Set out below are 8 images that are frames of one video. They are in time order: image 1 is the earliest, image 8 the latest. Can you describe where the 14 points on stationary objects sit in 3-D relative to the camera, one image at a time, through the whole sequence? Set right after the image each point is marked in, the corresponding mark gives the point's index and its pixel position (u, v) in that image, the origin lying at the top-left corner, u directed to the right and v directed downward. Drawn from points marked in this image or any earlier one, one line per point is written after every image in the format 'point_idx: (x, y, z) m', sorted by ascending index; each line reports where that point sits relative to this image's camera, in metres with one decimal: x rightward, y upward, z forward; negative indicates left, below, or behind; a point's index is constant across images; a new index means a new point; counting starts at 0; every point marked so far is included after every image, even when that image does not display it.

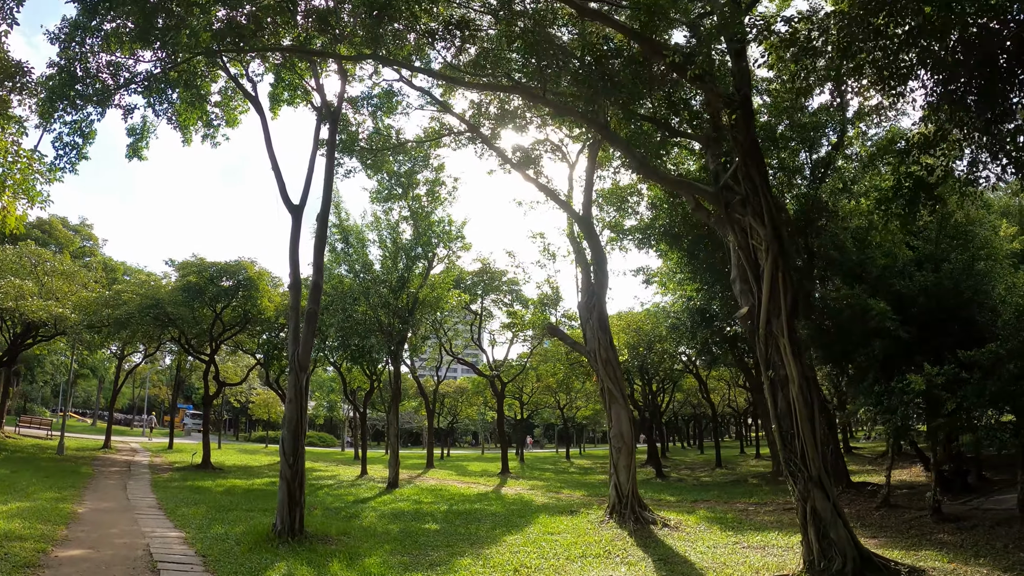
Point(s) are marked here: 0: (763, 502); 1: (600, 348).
0: (+6.8, -5.2, +16.1) m
1: (+1.8, -1.2, +12.7) m
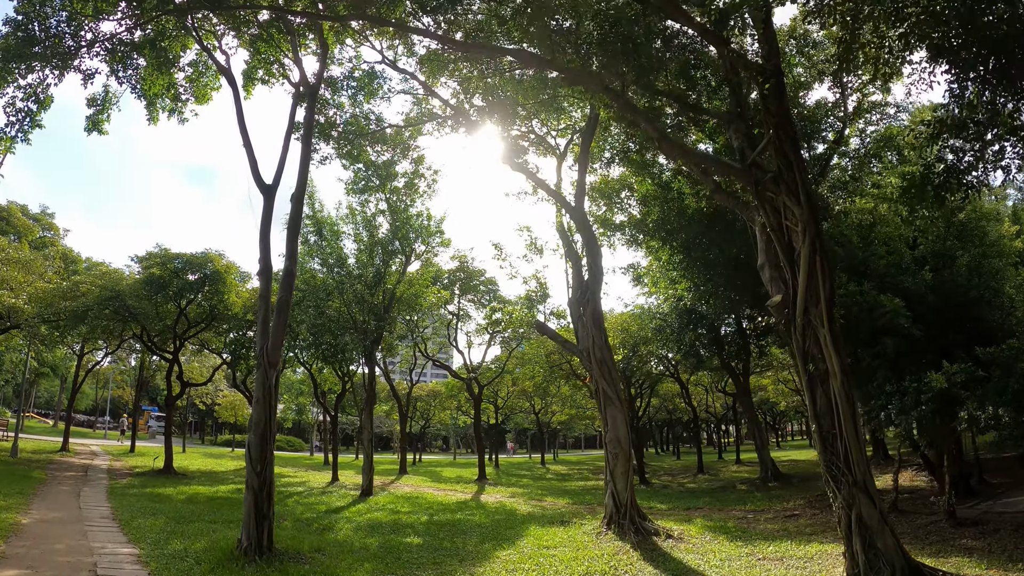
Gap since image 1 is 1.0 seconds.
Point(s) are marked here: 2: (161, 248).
0: (+6.3, -5.2, +15.5) m
1: (+1.6, -1.1, +11.9) m
2: (-10.4, +1.3, +18.8) m
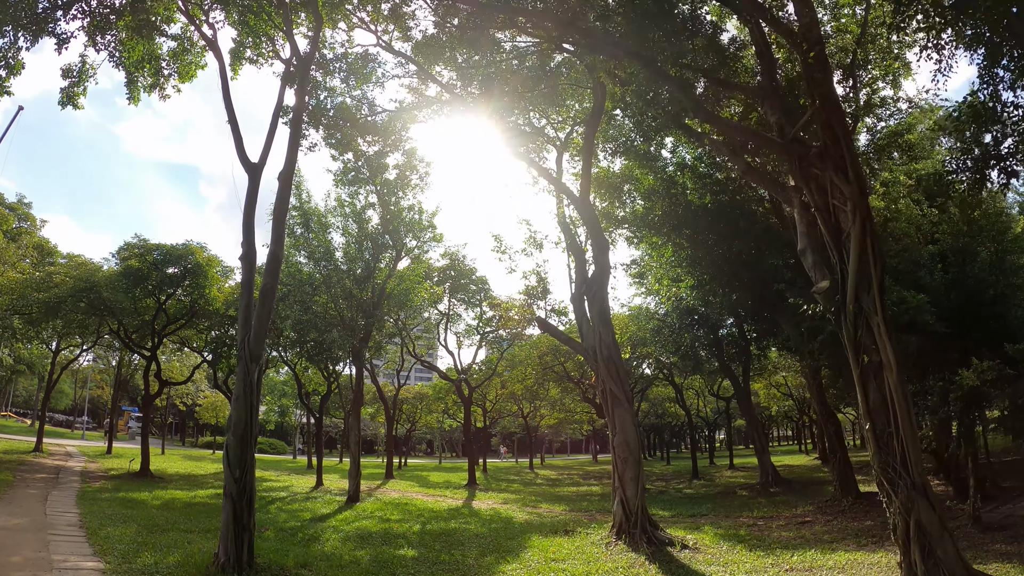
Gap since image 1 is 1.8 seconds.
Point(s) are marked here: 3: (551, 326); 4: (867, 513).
0: (+6.2, -5.2, +14.9) m
1: (+1.6, -1.0, +11.2) m
2: (-10.5, +1.4, +17.9) m
3: (+0.8, -0.7, +12.4) m
4: (+8.6, -5.2, +15.3) m
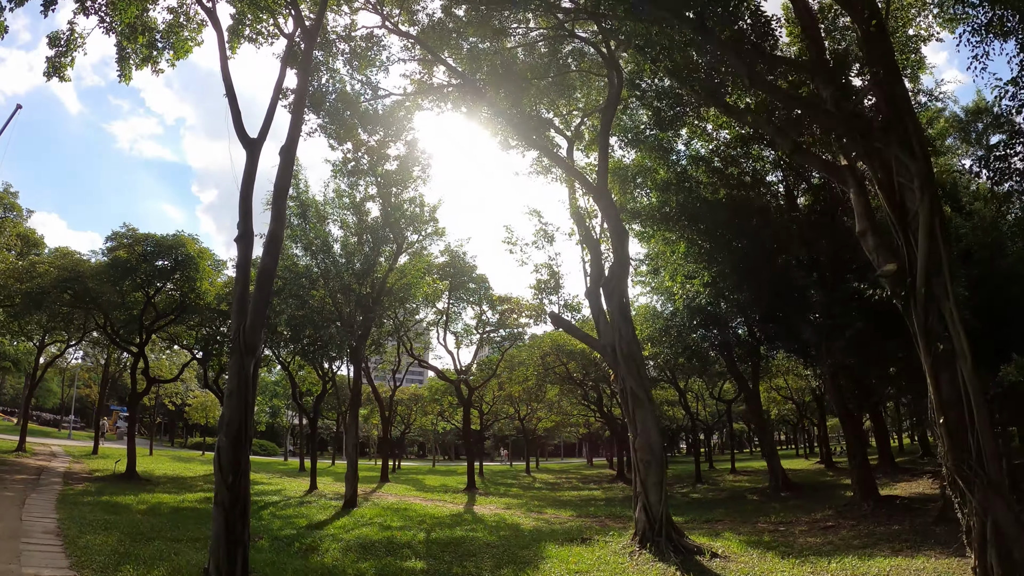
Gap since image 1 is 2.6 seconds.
0: (+6.4, -5.1, +14.2) m
1: (+1.8, -0.9, +10.5) m
2: (-10.3, +1.6, +17.1) m
3: (+1.0, -0.6, +11.7) m
4: (+8.7, -5.1, +14.7) m
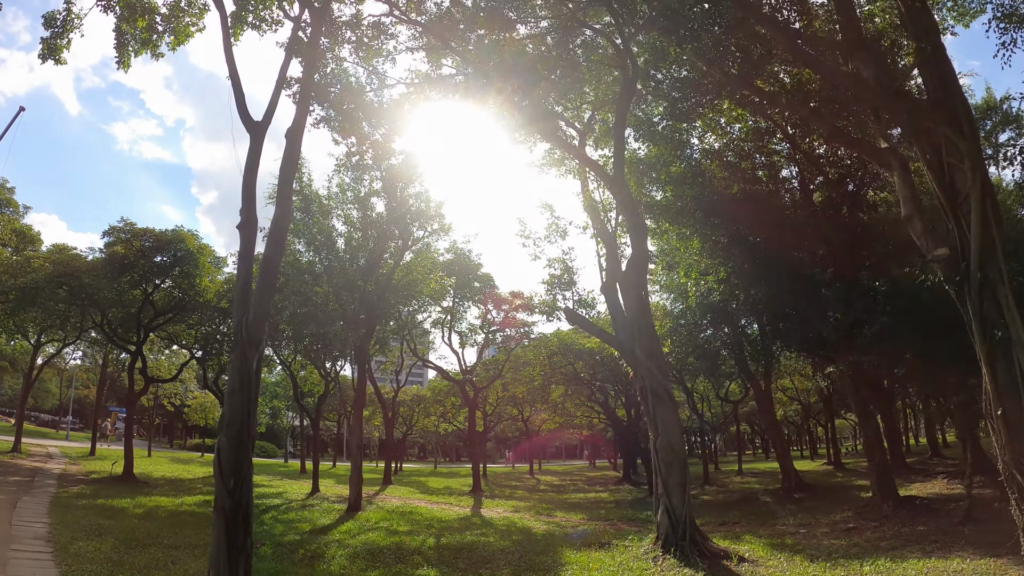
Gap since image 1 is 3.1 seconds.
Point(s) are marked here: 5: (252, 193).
0: (+6.6, -5.0, +13.7) m
1: (+2.1, -0.8, +10.1) m
2: (-10.1, +1.7, +16.6) m
3: (+1.2, -0.5, +11.3) m
4: (+8.9, -5.0, +14.2) m
5: (-3.0, +1.1, +7.3) m
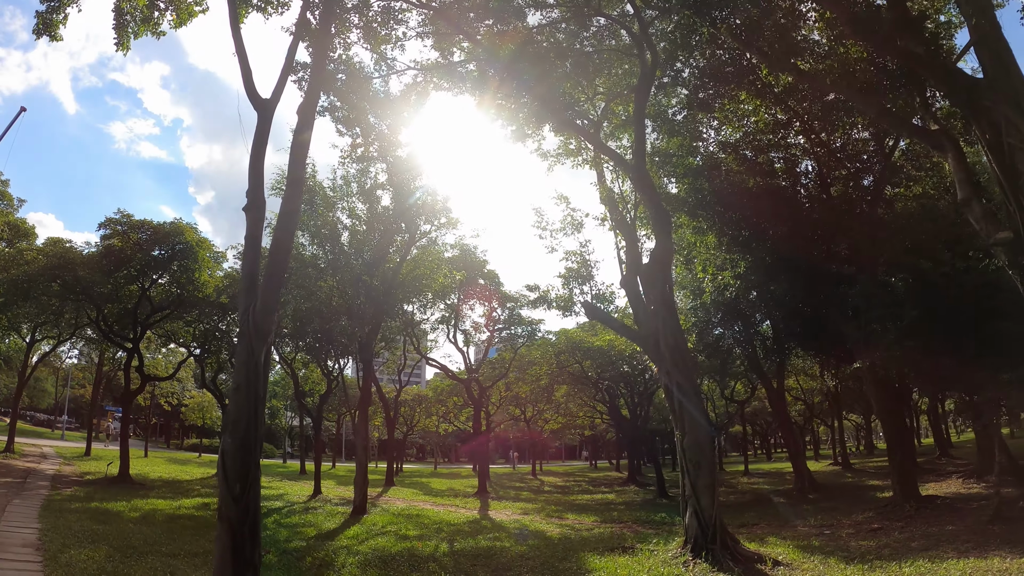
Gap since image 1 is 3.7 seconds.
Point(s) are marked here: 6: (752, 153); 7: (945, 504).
0: (+6.8, -4.9, +13.2) m
1: (+2.3, -0.7, +9.6) m
2: (-9.8, +1.8, +16.1) m
3: (+1.5, -0.4, +10.7) m
4: (+9.2, -4.9, +13.7) m
5: (-2.7, +1.2, +6.8) m
6: (+6.1, +3.5, +16.2) m
7: (+10.3, -5.2, +15.1) m
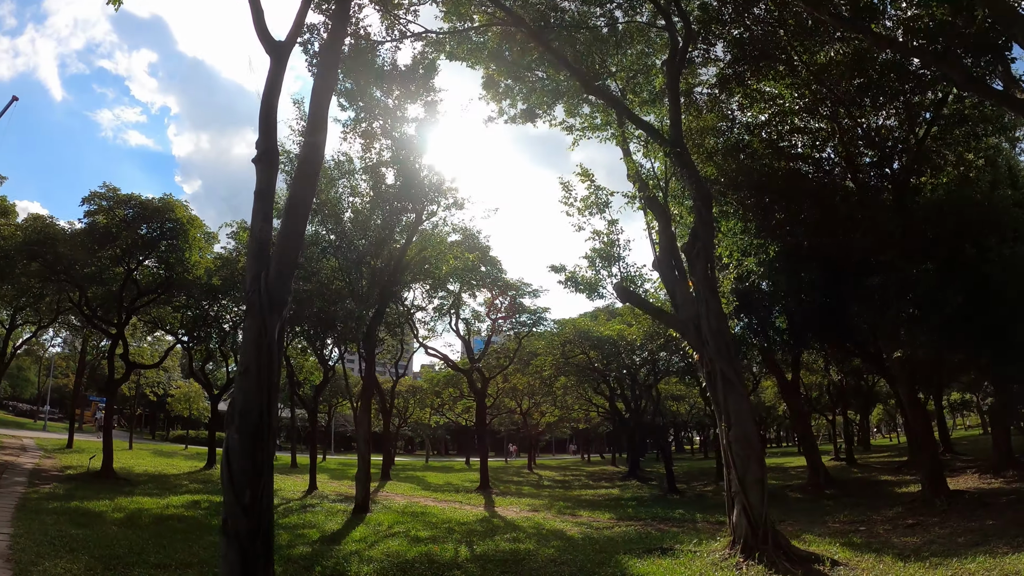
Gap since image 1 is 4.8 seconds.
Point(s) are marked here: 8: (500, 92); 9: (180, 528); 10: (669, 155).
0: (+7.1, -4.6, +12.5) m
1: (+2.7, -0.4, +8.7) m
2: (-9.6, +2.3, +15.0) m
3: (+1.8, -0.1, +9.9) m
4: (+9.5, -4.7, +13.0) m
5: (-2.2, +1.5, +5.8) m
6: (+6.4, +3.8, +15.3) m
7: (+10.6, -4.9, +14.5) m
8: (-0.3, +4.4, +14.3) m
9: (-5.2, -3.7, +9.8) m
10: (+2.4, +2.1, +9.8) m
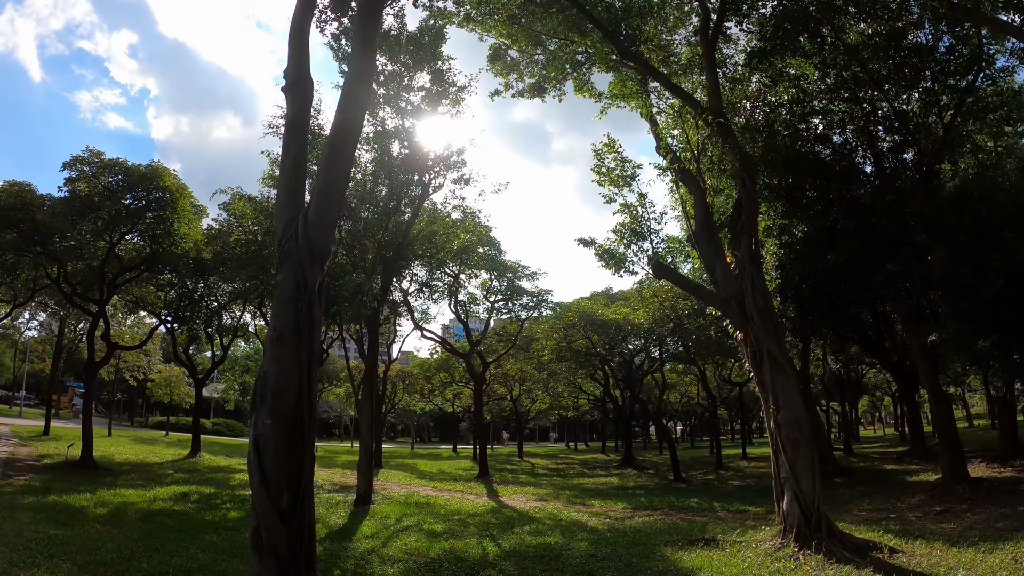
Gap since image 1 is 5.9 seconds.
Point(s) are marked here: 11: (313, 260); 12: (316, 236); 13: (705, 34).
0: (+7.4, -4.3, +12.0) m
1: (+3.1, -0.1, +8.0) m
2: (-9.3, +2.8, +13.9) m
3: (+2.2, +0.2, +9.1) m
4: (+9.7, -4.3, +12.6) m
5: (-1.8, +1.8, +4.9) m
6: (+6.7, +4.2, +14.7) m
7: (+10.8, -4.5, +14.1) m
8: (0.0, +4.8, +13.4) m
9: (-4.8, -3.3, +9.0) m
10: (+2.8, +2.4, +9.0) m
11: (-1.5, +0.1, +4.3) m
12: (-1.5, +0.3, +4.4) m
13: (+3.2, +4.5, +10.9) m
